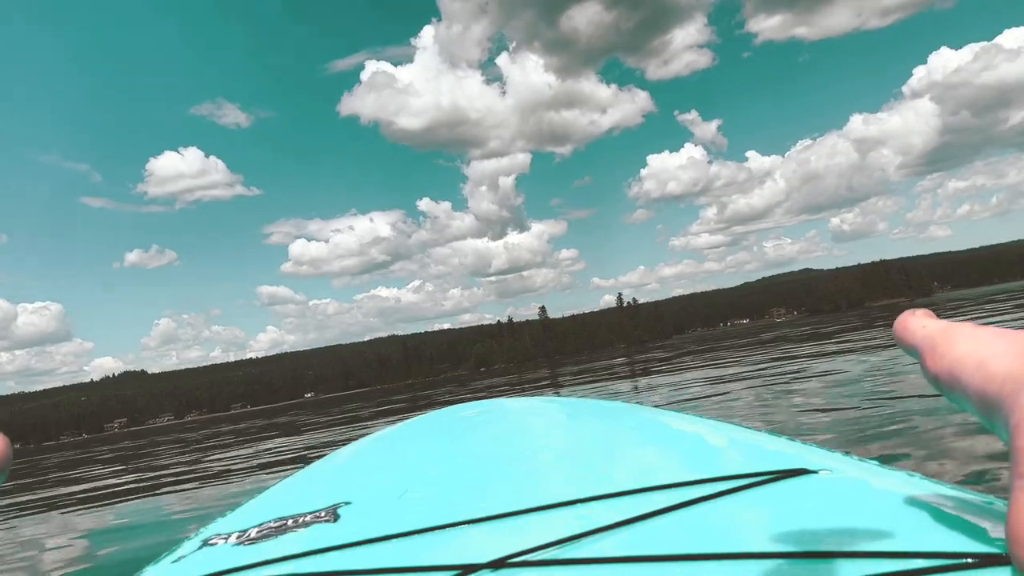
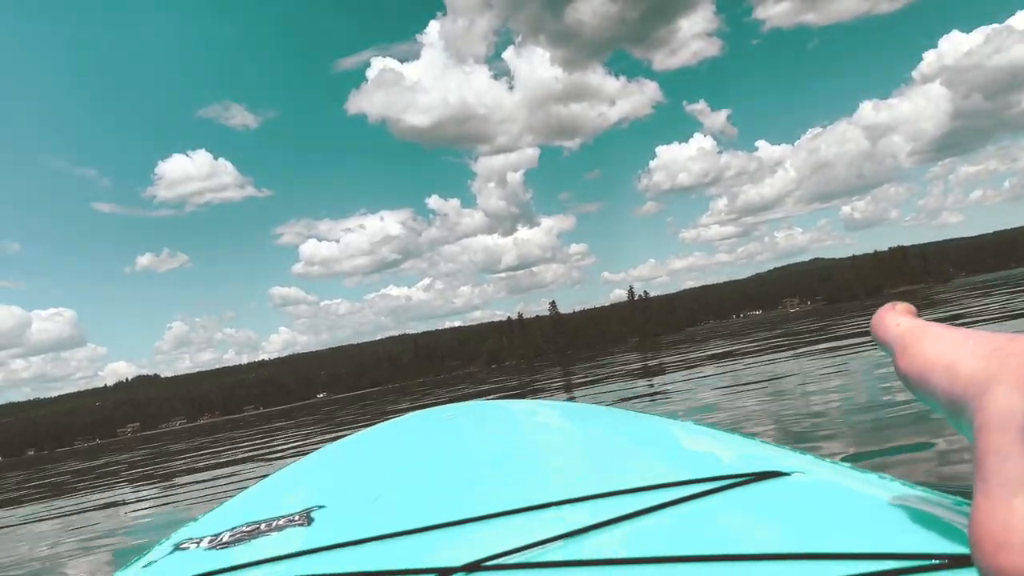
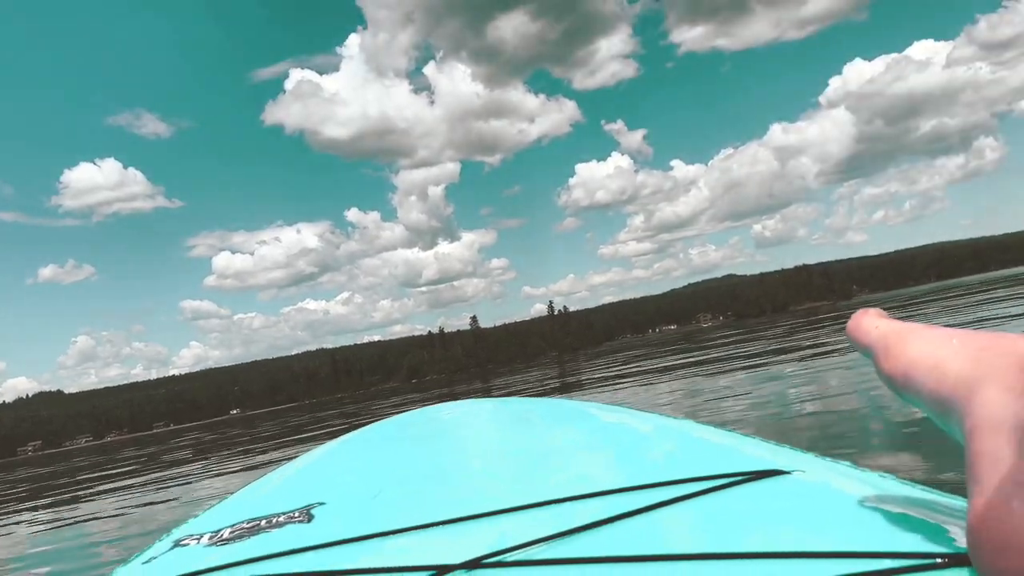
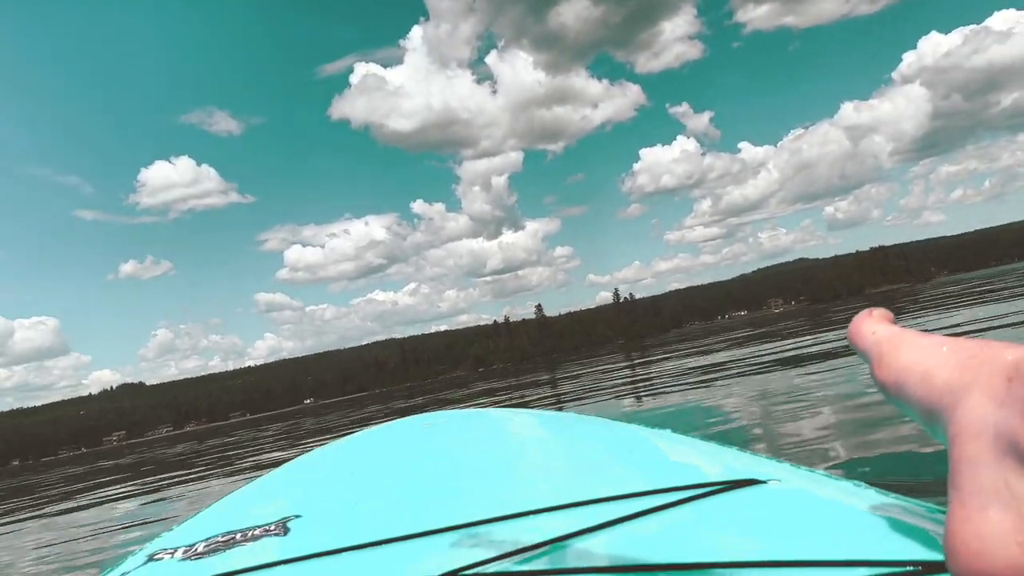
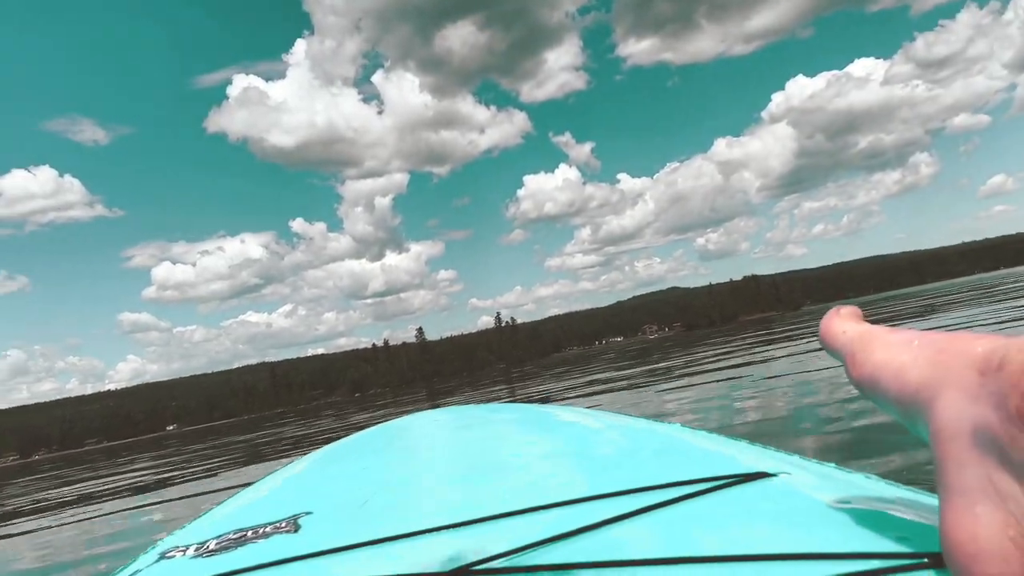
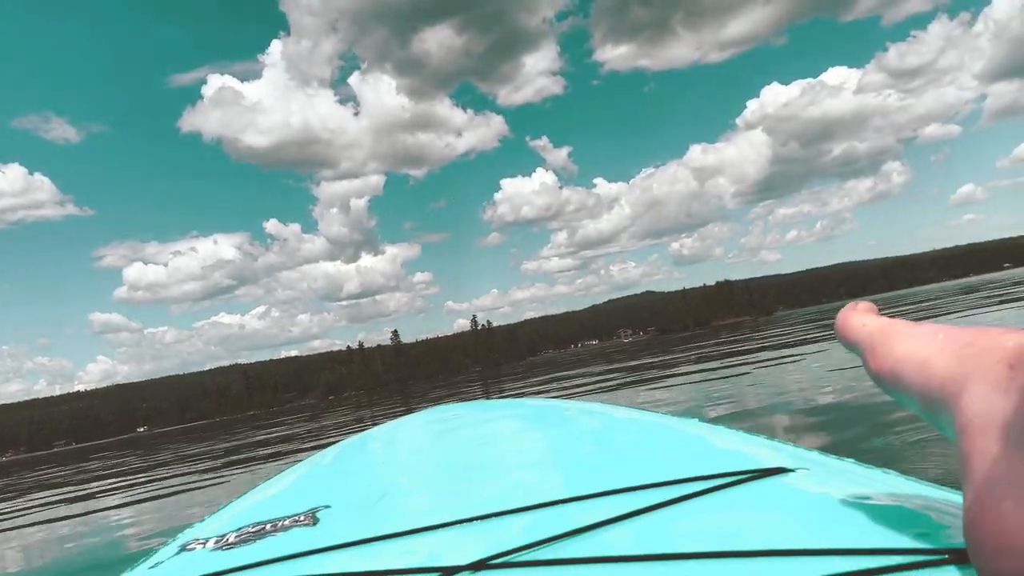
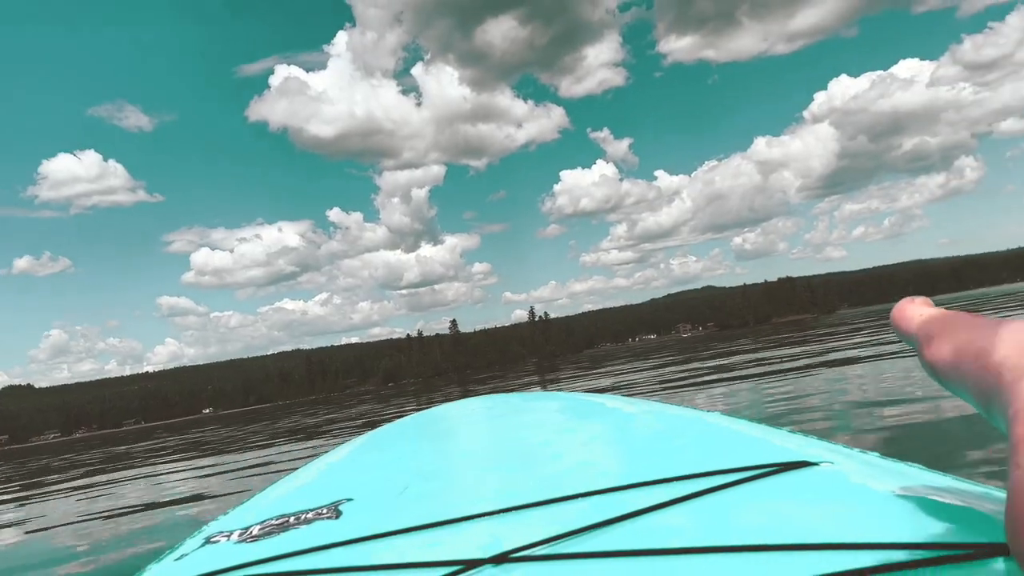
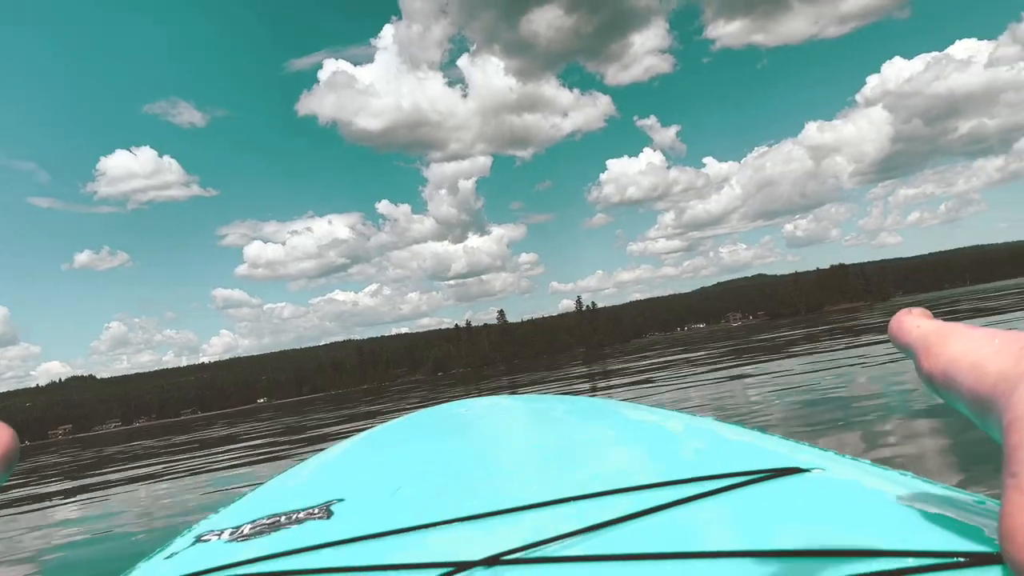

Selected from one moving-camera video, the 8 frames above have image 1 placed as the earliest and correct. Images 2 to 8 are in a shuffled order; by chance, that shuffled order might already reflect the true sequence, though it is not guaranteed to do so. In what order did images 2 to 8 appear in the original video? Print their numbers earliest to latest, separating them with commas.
3, 4, 2, 8, 7, 6, 5
